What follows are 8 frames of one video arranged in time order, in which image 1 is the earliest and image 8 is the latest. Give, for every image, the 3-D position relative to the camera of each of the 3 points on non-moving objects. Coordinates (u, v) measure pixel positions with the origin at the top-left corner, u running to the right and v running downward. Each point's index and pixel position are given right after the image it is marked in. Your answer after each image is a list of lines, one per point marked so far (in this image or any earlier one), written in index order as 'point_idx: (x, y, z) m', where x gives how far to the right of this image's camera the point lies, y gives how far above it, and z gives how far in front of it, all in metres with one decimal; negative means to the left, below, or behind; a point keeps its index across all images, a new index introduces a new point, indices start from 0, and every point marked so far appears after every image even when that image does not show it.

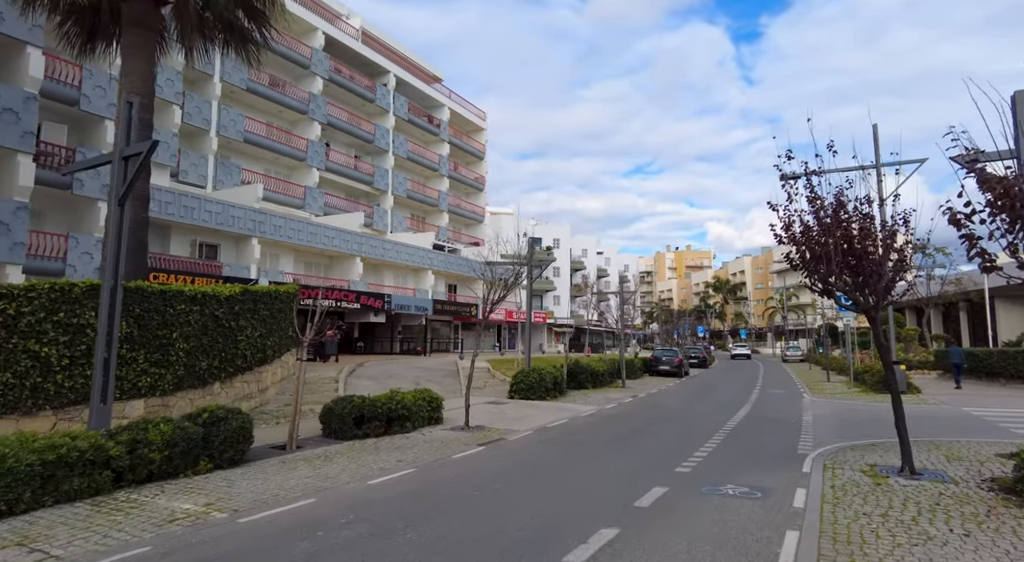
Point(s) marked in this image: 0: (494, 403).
0: (-0.6, -3.7, +17.0) m
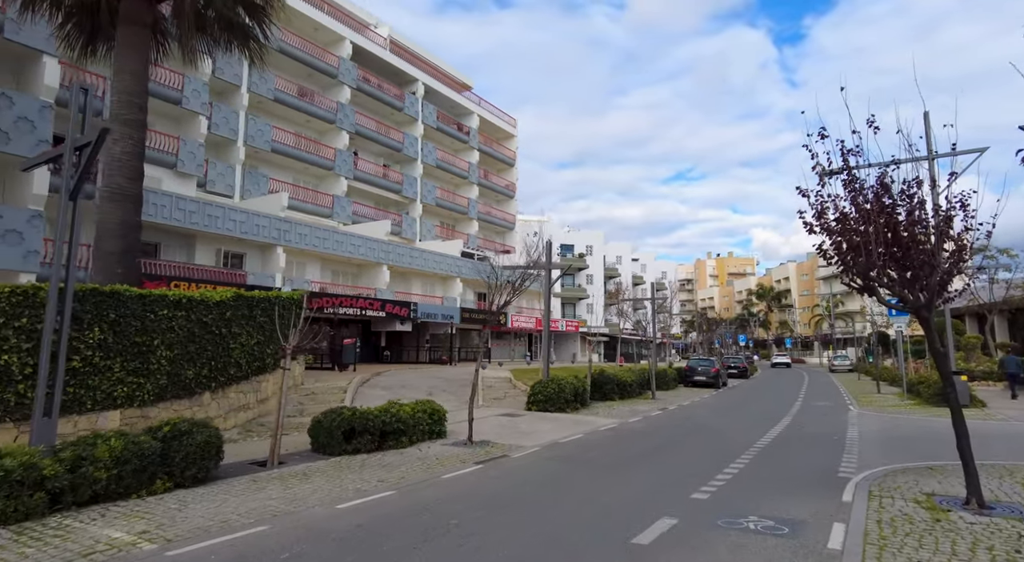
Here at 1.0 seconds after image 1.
0: (-0.1, -3.8, +16.0) m
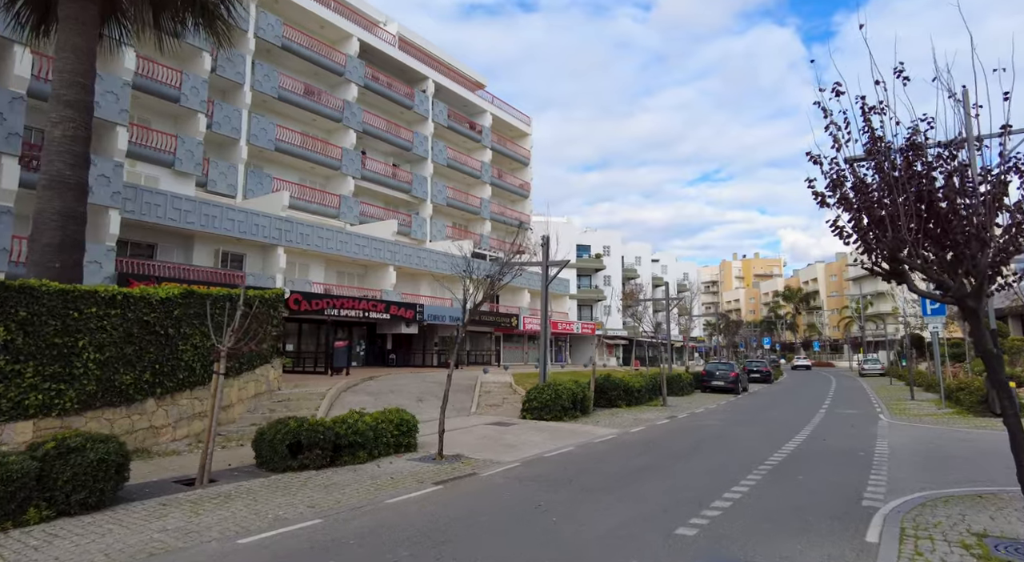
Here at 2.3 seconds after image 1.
0: (-0.4, -3.7, +14.7) m
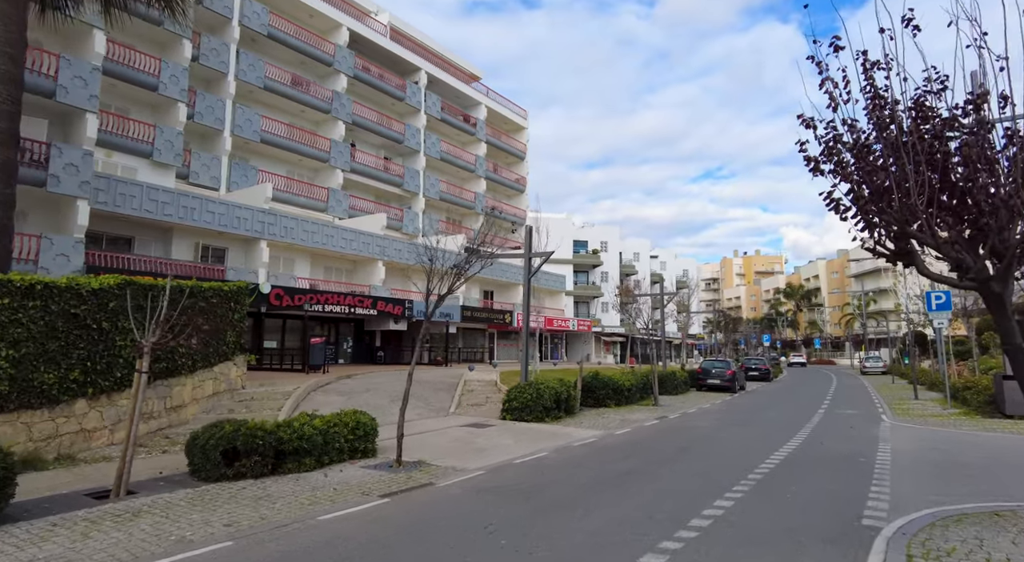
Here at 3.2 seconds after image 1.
0: (-0.9, -3.5, +13.8) m
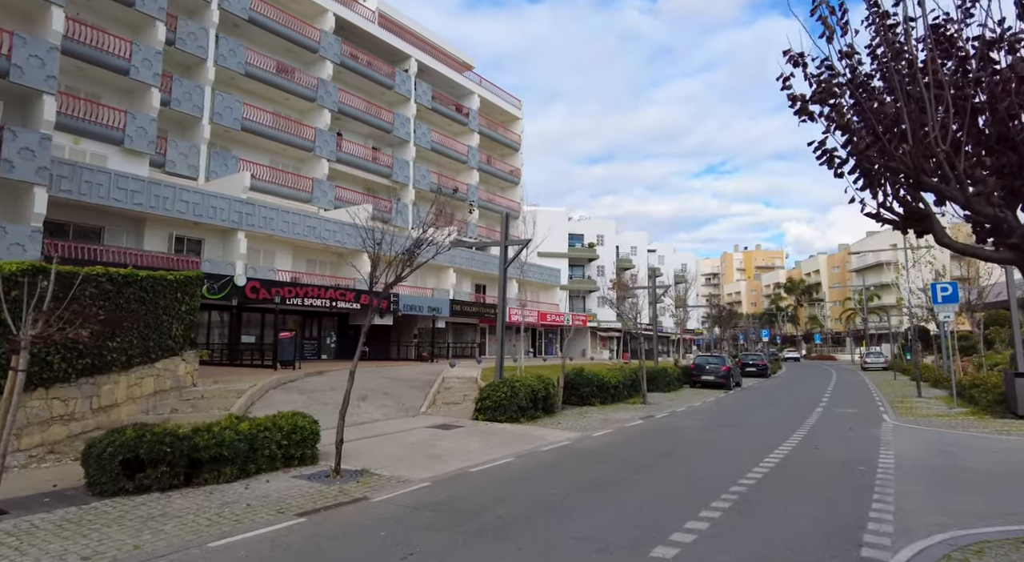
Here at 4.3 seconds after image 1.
0: (-1.6, -3.3, +12.7) m
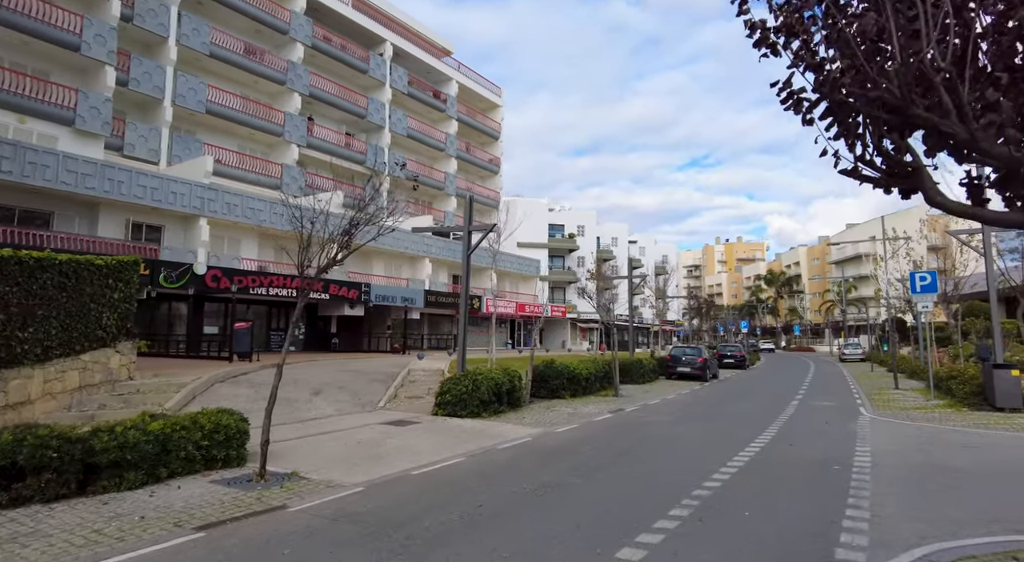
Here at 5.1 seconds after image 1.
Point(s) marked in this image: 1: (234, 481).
0: (-2.4, -3.0, +11.9) m
1: (-3.5, -2.5, +7.2) m
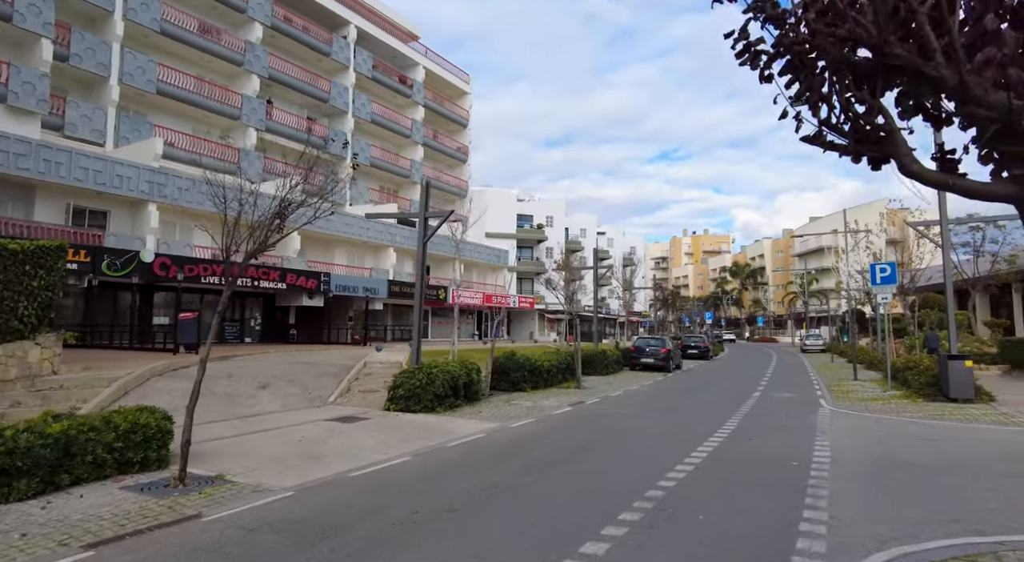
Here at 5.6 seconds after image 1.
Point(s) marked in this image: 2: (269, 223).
0: (-3.3, -2.7, +11.3) m
1: (-4.2, -2.4, +6.5) m
2: (-3.2, +0.8, +7.8) m
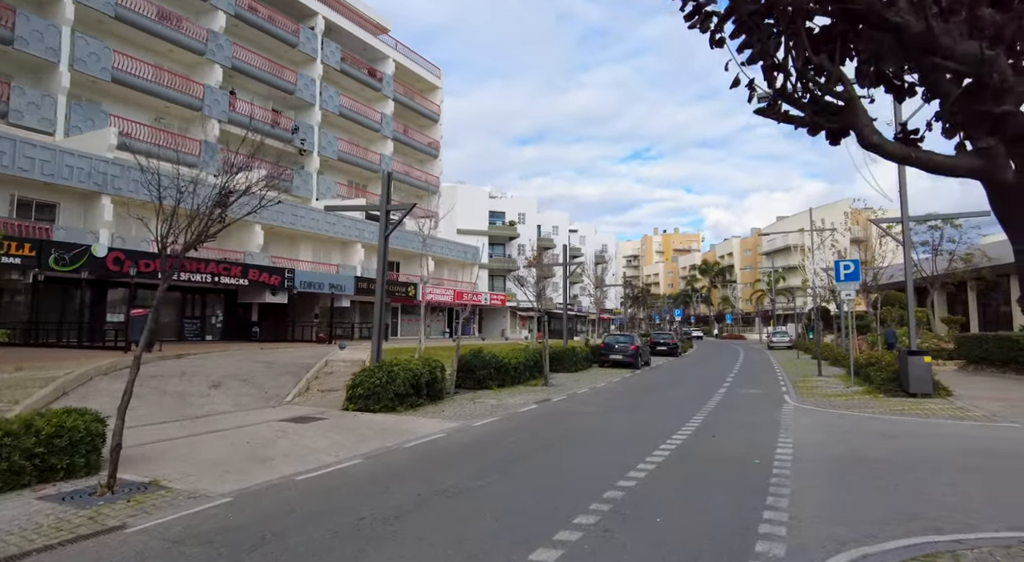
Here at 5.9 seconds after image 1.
0: (-4.0, -2.6, +10.8) m
1: (-4.7, -2.3, +6.0) m
2: (-3.8, +0.9, +7.4) m
